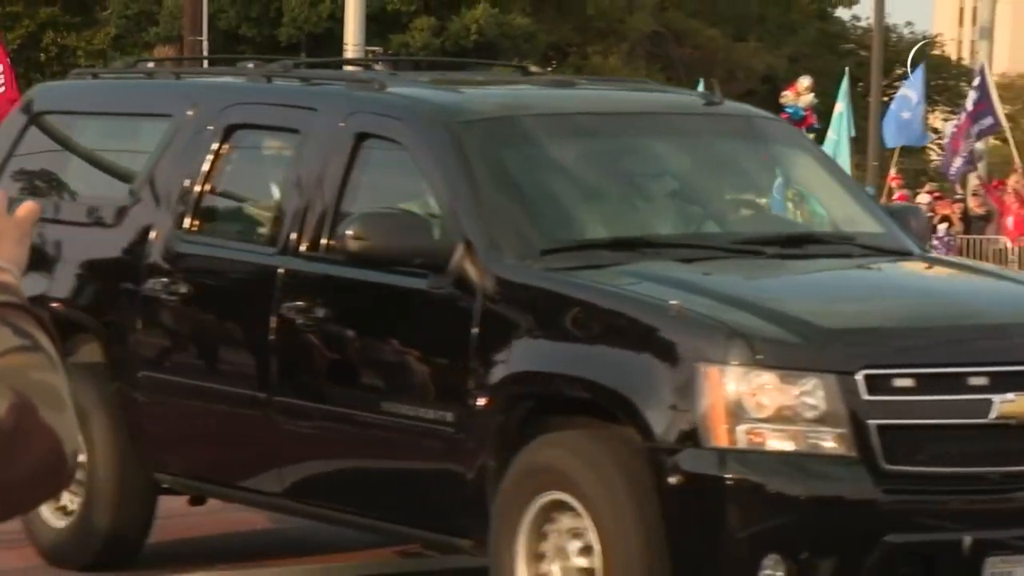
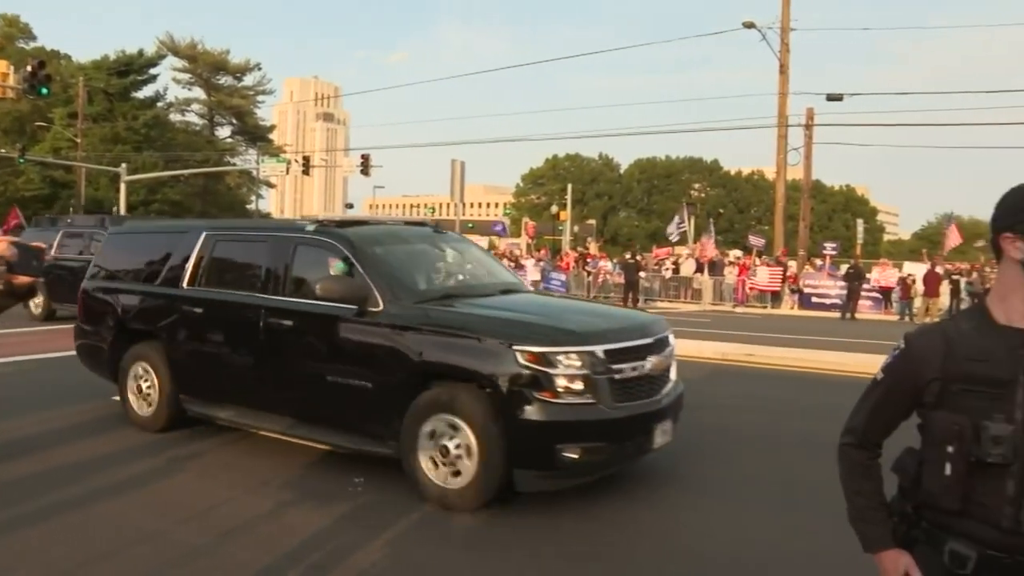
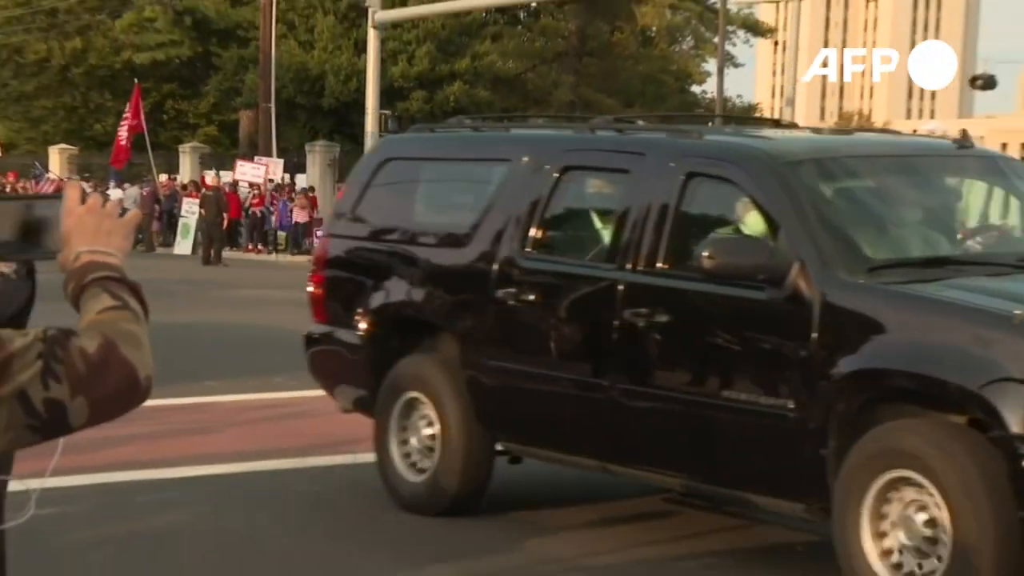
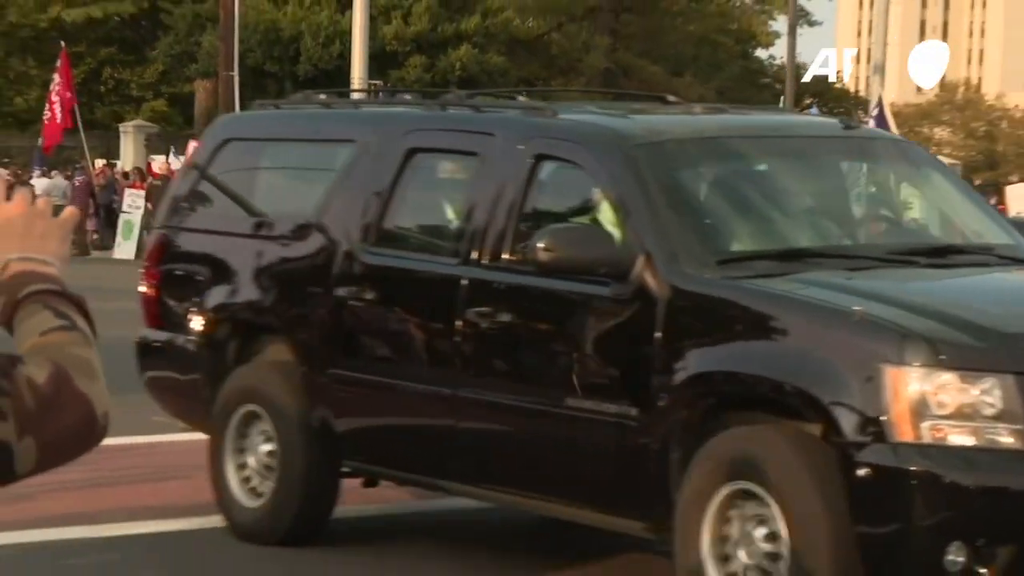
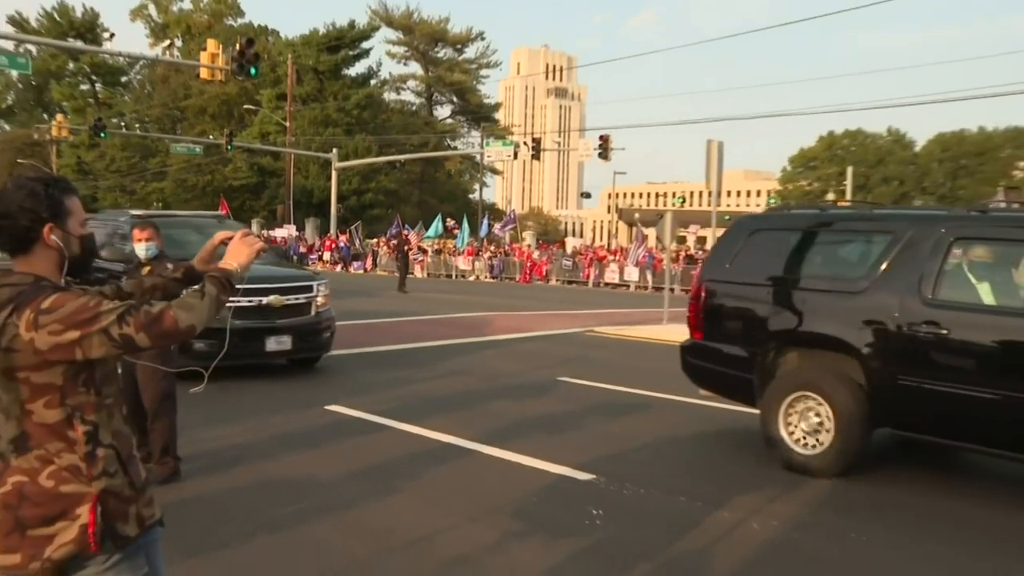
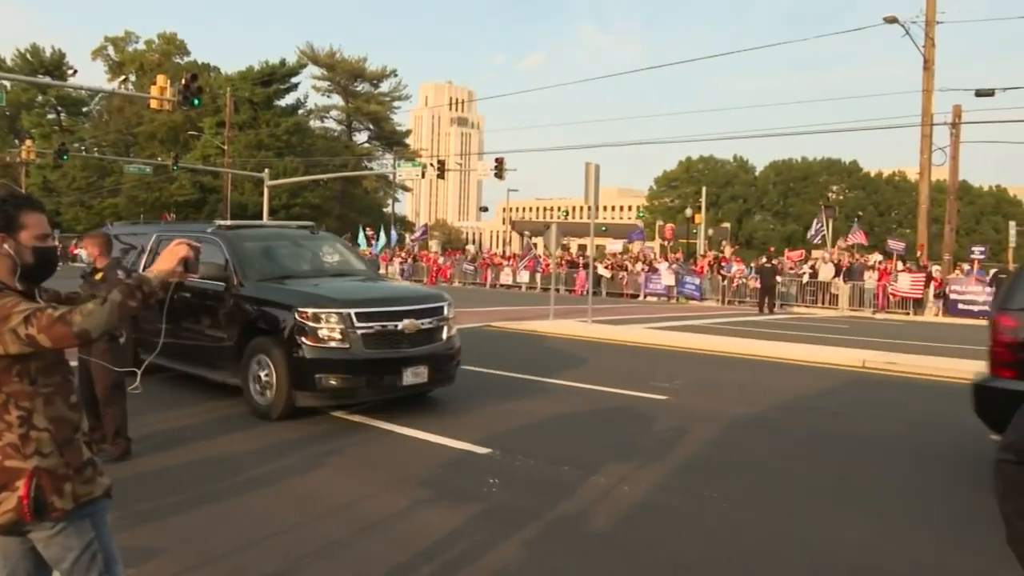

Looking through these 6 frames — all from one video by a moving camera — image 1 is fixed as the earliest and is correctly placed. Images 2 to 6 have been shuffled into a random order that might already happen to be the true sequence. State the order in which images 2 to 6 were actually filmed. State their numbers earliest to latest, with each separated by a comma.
4, 3, 5, 6, 2
